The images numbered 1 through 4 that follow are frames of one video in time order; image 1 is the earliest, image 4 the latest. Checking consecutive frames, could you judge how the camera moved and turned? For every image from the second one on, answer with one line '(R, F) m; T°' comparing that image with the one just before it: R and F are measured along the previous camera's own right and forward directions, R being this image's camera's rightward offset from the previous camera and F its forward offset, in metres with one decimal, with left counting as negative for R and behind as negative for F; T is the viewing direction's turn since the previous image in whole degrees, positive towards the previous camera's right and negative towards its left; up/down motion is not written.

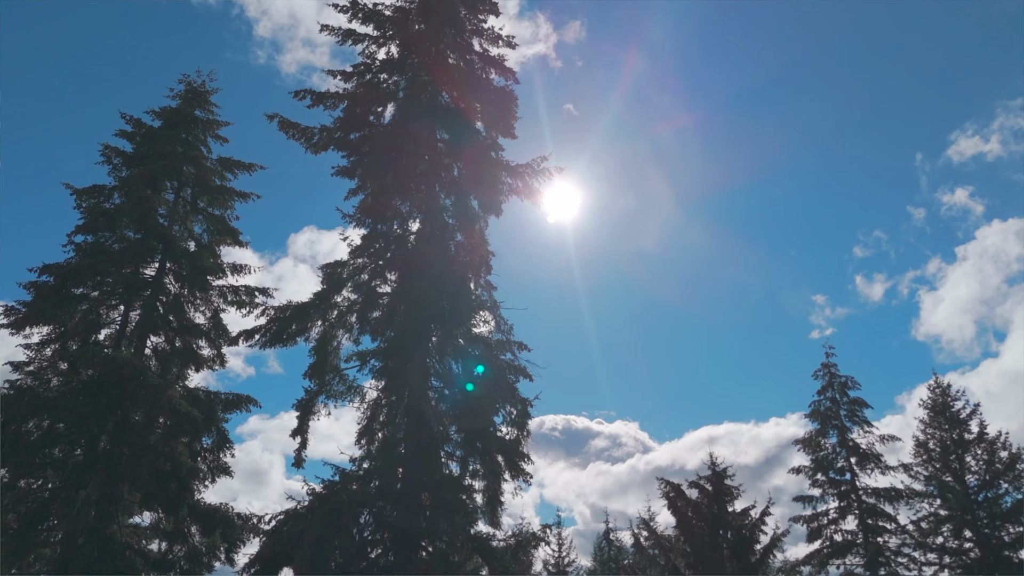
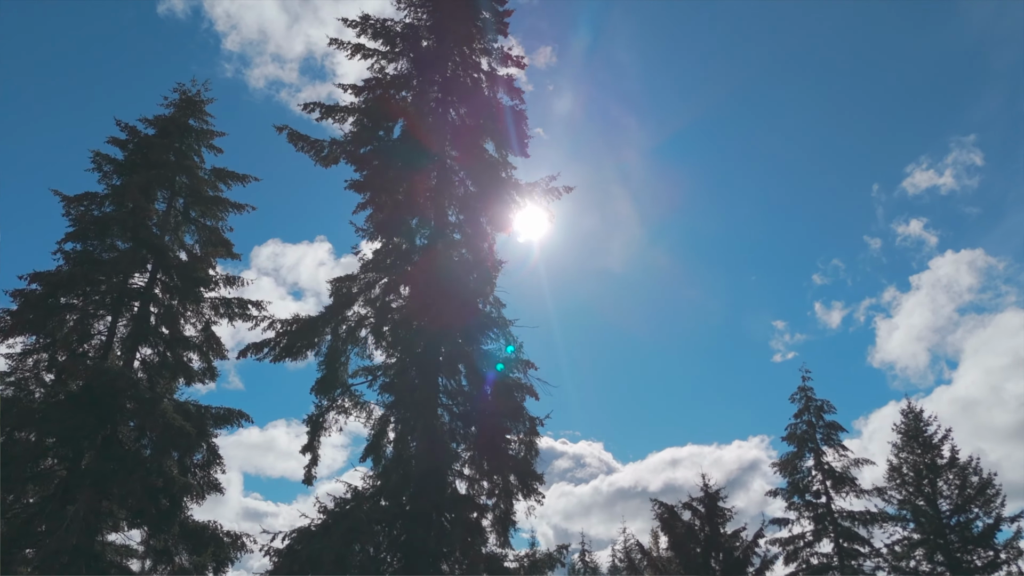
(-0.6, 0.0) m; +2°
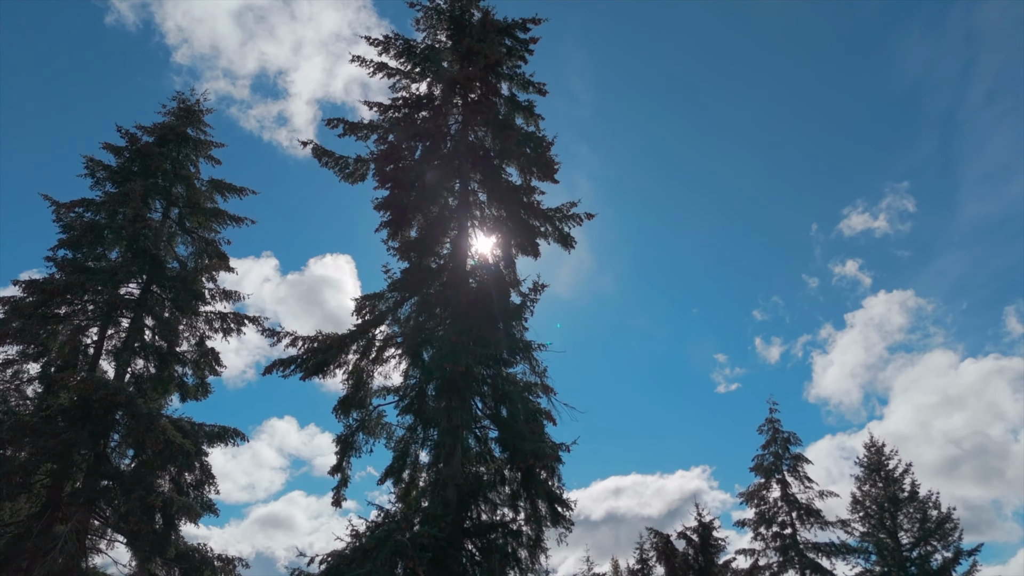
(-1.1, 0.0) m; +3°
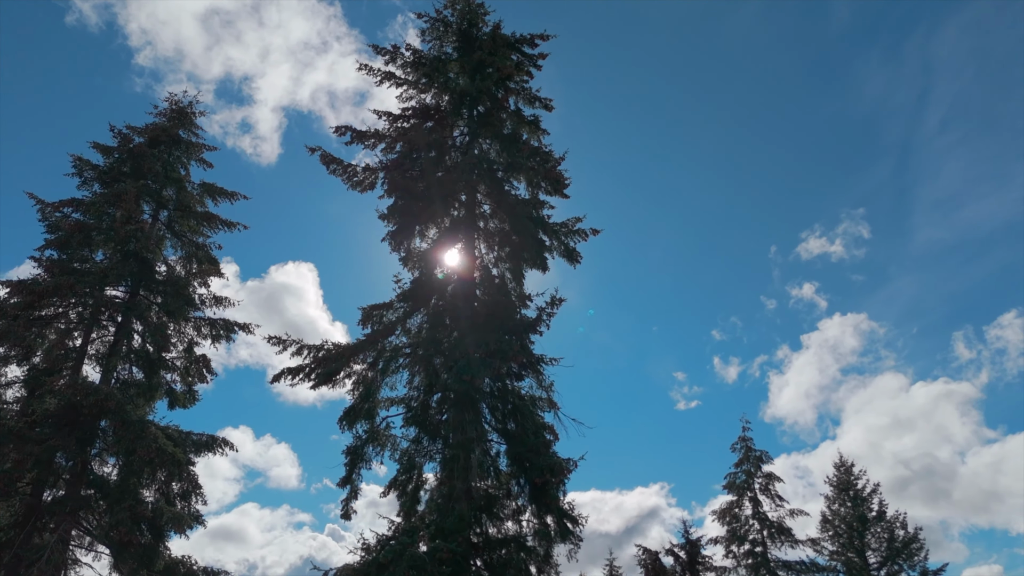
(-0.6, 0.0) m; +2°
